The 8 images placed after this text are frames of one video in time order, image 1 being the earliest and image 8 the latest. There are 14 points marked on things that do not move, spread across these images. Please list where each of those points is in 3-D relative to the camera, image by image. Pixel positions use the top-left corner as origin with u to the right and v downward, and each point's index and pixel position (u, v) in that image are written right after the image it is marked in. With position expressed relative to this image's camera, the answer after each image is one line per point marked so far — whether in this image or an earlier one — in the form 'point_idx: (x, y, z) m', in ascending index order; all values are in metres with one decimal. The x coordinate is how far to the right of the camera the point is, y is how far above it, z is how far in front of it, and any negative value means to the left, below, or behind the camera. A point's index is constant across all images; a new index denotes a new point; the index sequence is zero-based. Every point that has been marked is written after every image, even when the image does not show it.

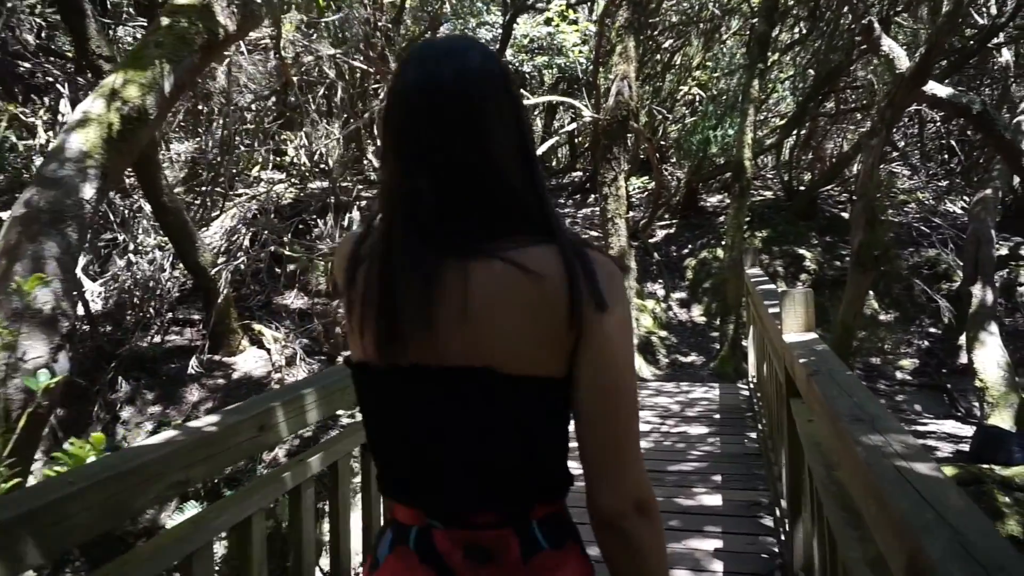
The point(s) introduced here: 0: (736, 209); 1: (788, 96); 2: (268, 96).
0: (+2.8, +1.0, +8.8) m
1: (+4.8, +3.3, +12.3) m
2: (-3.4, +2.6, +9.7) m
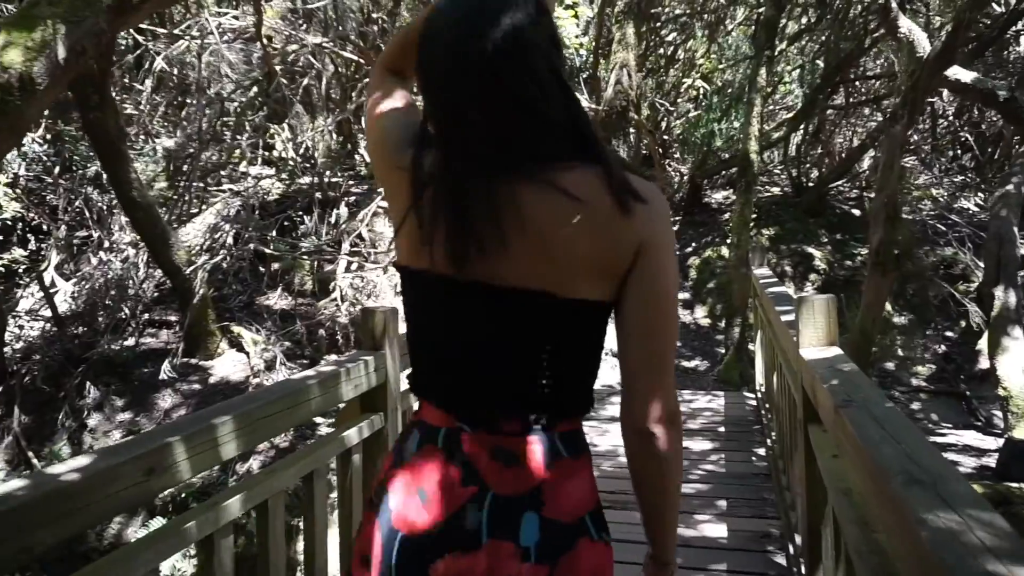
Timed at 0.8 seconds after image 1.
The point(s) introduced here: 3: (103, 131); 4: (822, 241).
0: (+2.7, +1.0, +8.3) m
1: (+4.7, +3.3, +11.8) m
2: (-3.5, +2.6, +9.3) m
3: (-3.8, +1.5, +6.6) m
4: (+4.5, +0.7, +10.2) m
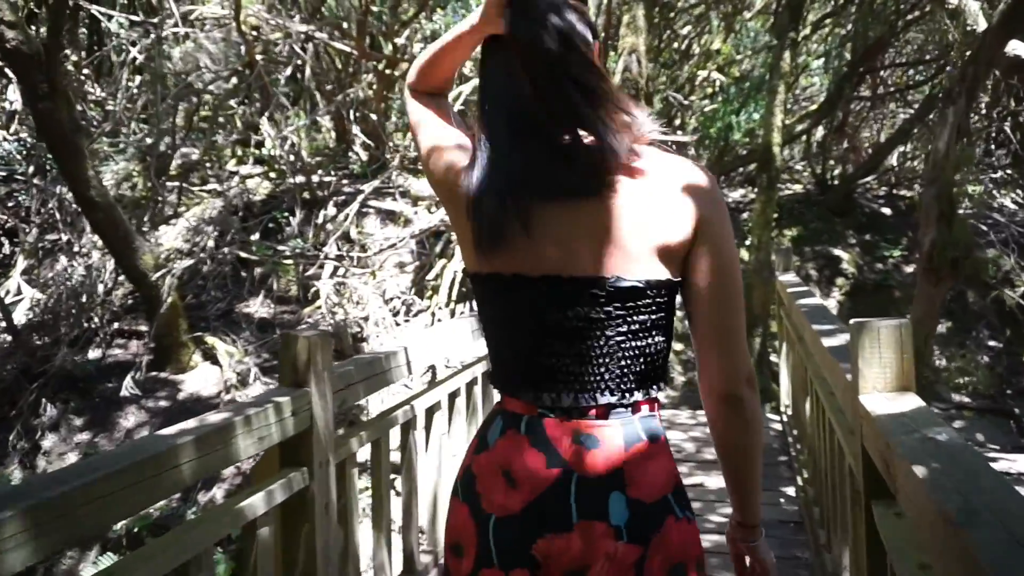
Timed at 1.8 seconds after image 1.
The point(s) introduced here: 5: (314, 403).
0: (+2.7, +0.9, +7.6) m
1: (+4.8, +3.2, +11.0) m
2: (-3.5, +2.6, +8.6) m
3: (-3.9, +1.4, +6.0) m
4: (+4.5, +0.6, +9.4) m
5: (-0.7, -0.4, +2.4) m
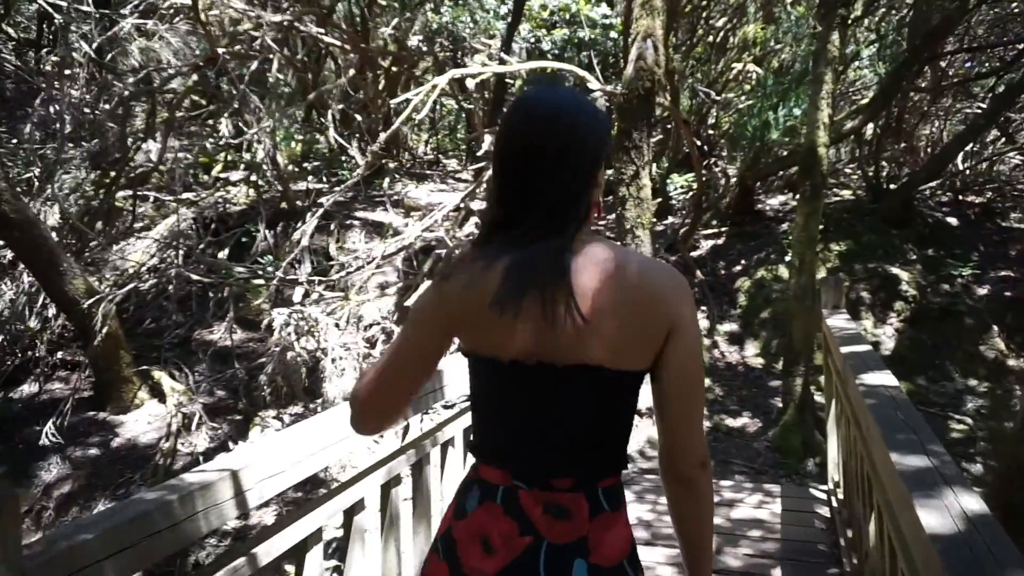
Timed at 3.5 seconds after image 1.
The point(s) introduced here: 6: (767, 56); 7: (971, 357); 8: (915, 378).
0: (+2.6, +0.6, +6.3) m
1: (+4.9, +2.9, +9.6) m
2: (-3.5, +2.3, +7.7) m
3: (-4.0, +1.2, +5.1) m
4: (+4.5, +0.3, +8.0) m
5: (-1.0, -0.6, +1.3) m
6: (+3.4, +3.1, +9.3) m
7: (+4.6, -0.7, +7.1) m
8: (+4.0, -0.9, +7.1) m
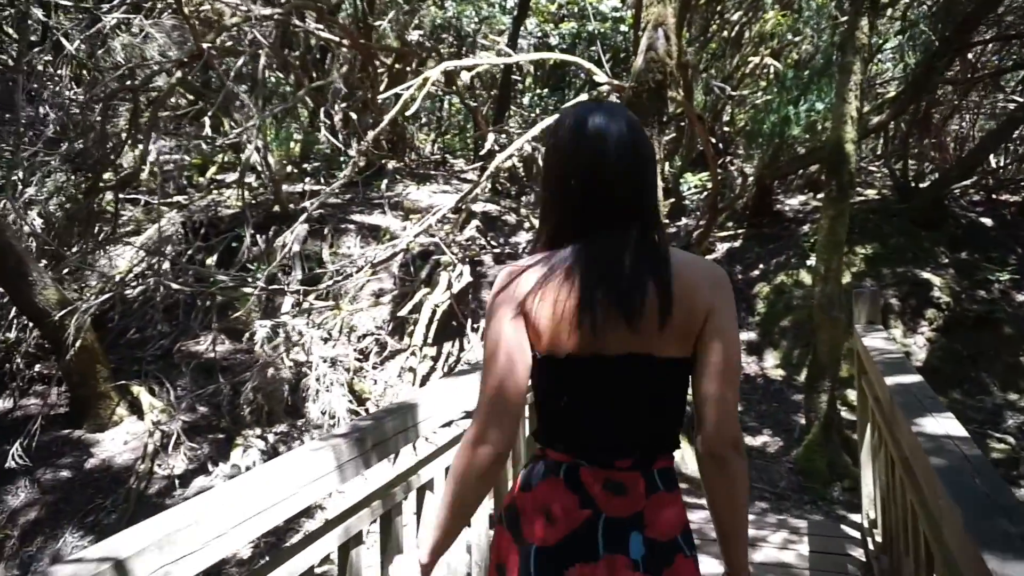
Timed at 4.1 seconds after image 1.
0: (+2.6, +0.6, +5.8) m
1: (+4.9, +2.9, +9.0) m
2: (-3.5, +2.2, +7.3) m
3: (-4.0, +1.1, +4.7) m
4: (+4.5, +0.3, +7.5) m
5: (-1.1, -0.7, +0.9) m
6: (+3.4, +3.0, +8.8) m
7: (+4.7, -0.8, +6.6) m
8: (+4.1, -1.0, +6.6) m
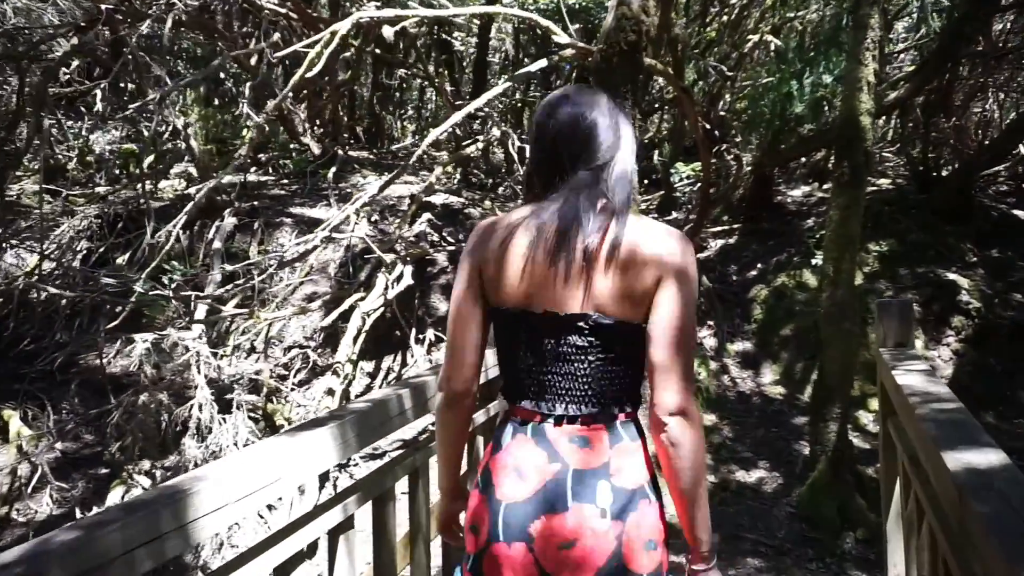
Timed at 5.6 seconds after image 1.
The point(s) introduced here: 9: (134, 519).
0: (+2.2, +0.5, +4.8) m
1: (+4.5, +2.8, +8.0) m
2: (-3.9, +2.2, +6.3) m
3: (-4.4, +1.0, +3.7) m
4: (+4.1, +0.3, +6.5) m
5: (-1.5, -0.8, -0.1) m
6: (+3.0, +3.0, +7.8) m
7: (+4.3, -0.8, +5.6) m
8: (+3.7, -1.0, +5.5) m
9: (-0.8, -0.5, +1.6) m
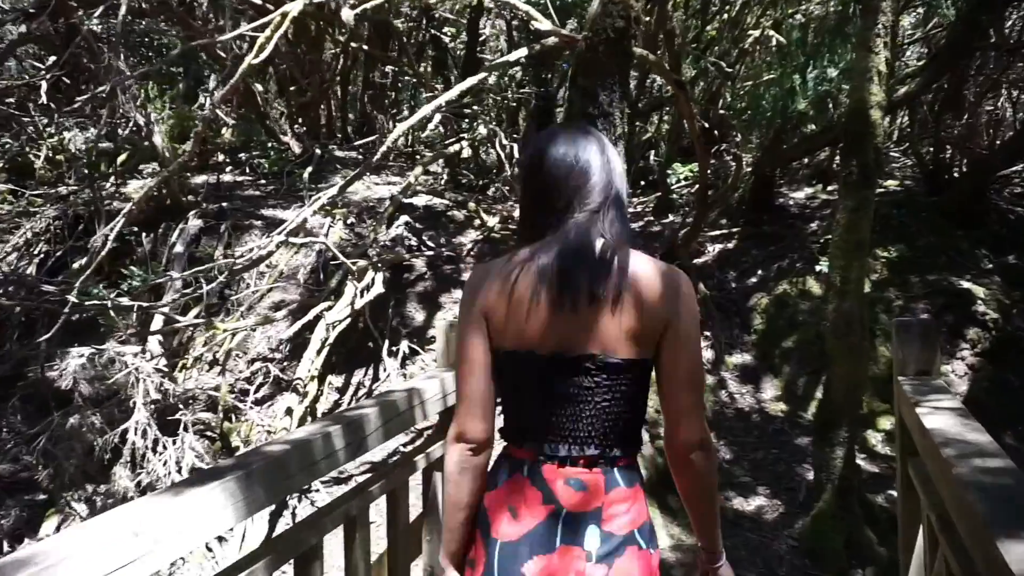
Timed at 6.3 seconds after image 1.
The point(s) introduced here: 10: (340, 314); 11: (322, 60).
0: (+2.1, +0.5, +4.3) m
1: (+4.4, +2.8, +7.6) m
2: (-4.0, +2.1, +5.9) m
3: (-4.6, +1.0, +3.3) m
4: (+4.0, +0.2, +6.0) m
5: (-1.7, -0.8, -0.6) m
6: (+2.9, +2.9, +7.4) m
7: (+4.1, -0.9, +5.1) m
8: (+3.5, -1.1, +5.1) m
9: (-1.0, -0.6, +1.1) m
10: (-1.2, -0.2, +5.1) m
11: (-2.3, +2.8, +8.6) m
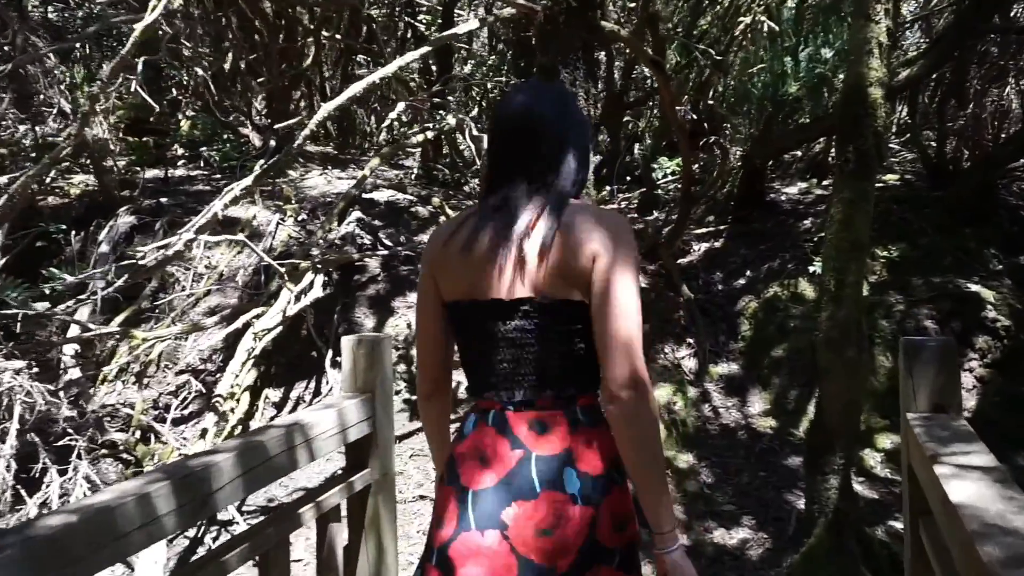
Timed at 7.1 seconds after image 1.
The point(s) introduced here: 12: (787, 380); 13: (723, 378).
0: (+1.8, +0.5, +3.8) m
1: (+4.1, +2.7, +7.0) m
2: (-4.3, +2.1, +5.3) m
3: (-4.9, +1.0, +2.7) m
4: (+3.7, +0.2, +5.5) m
5: (-1.9, -0.8, -1.1) m
6: (+2.6, +2.9, +6.8) m
7: (+3.8, -0.9, +4.6) m
8: (+3.2, -1.1, +4.6) m
9: (-1.3, -0.6, +0.6) m
10: (-1.5, -0.2, +4.6) m
11: (-2.6, +2.7, +8.0) m
12: (+2.1, -0.7, +5.4) m
13: (+1.7, -0.7, +5.6) m
